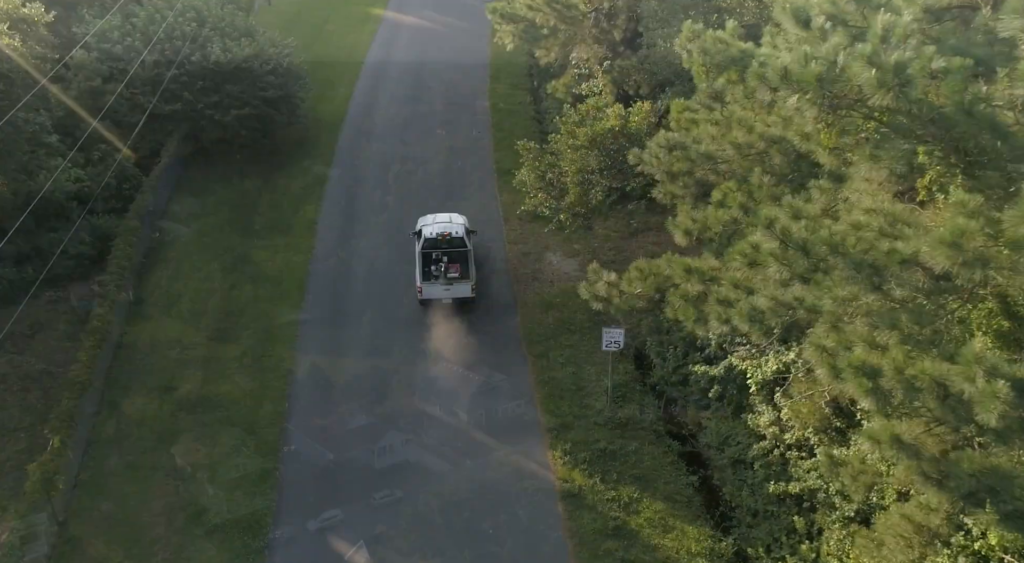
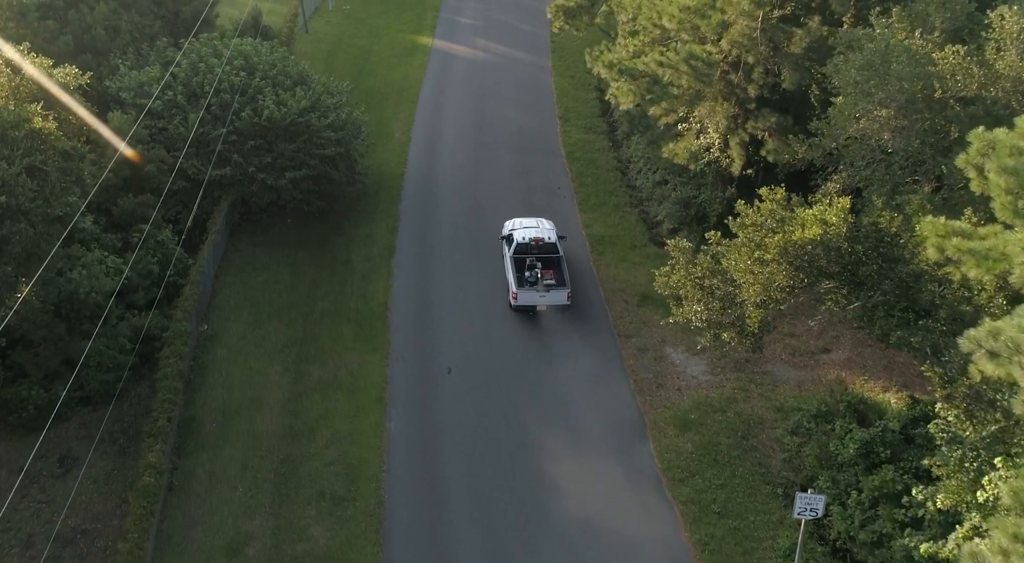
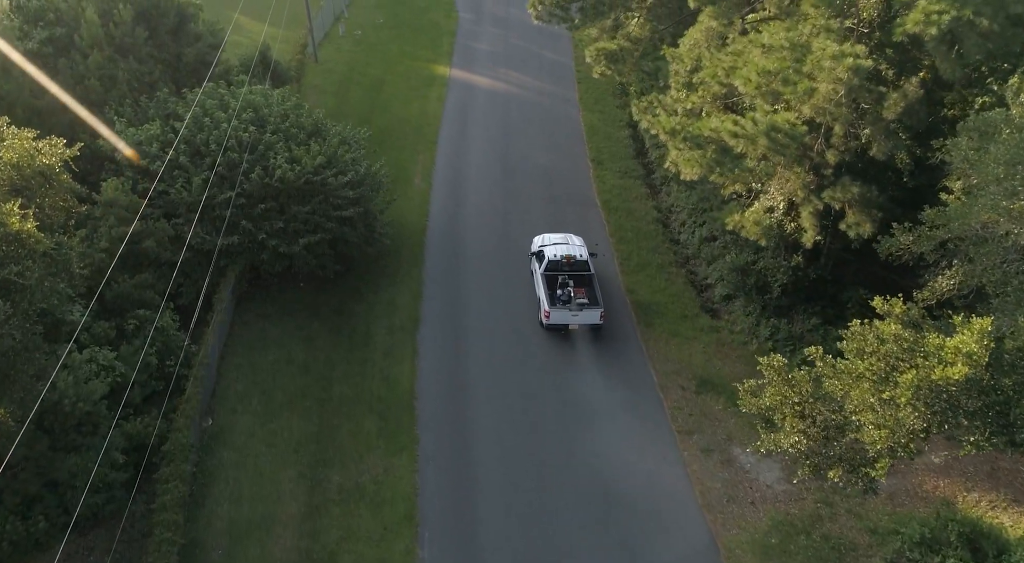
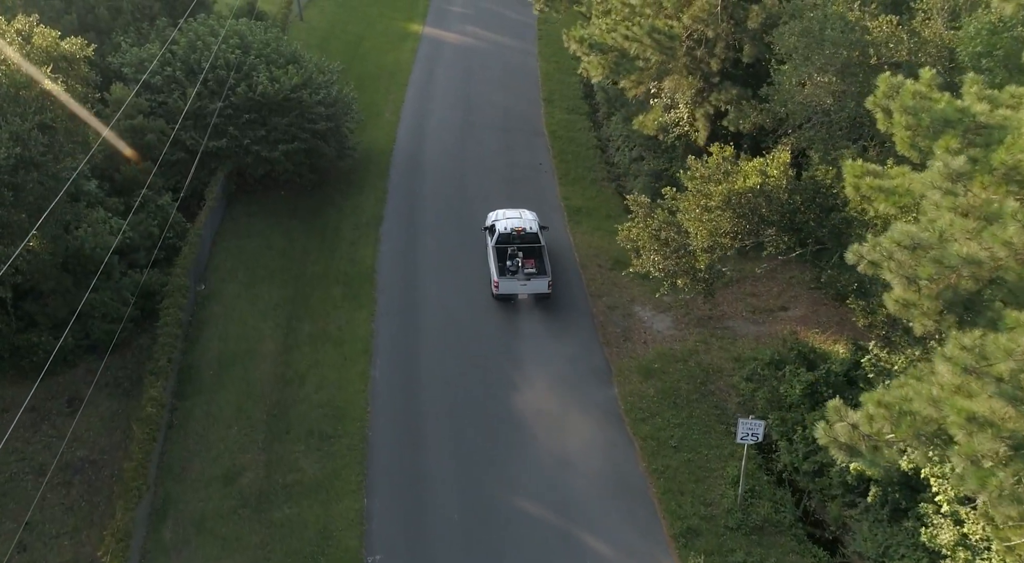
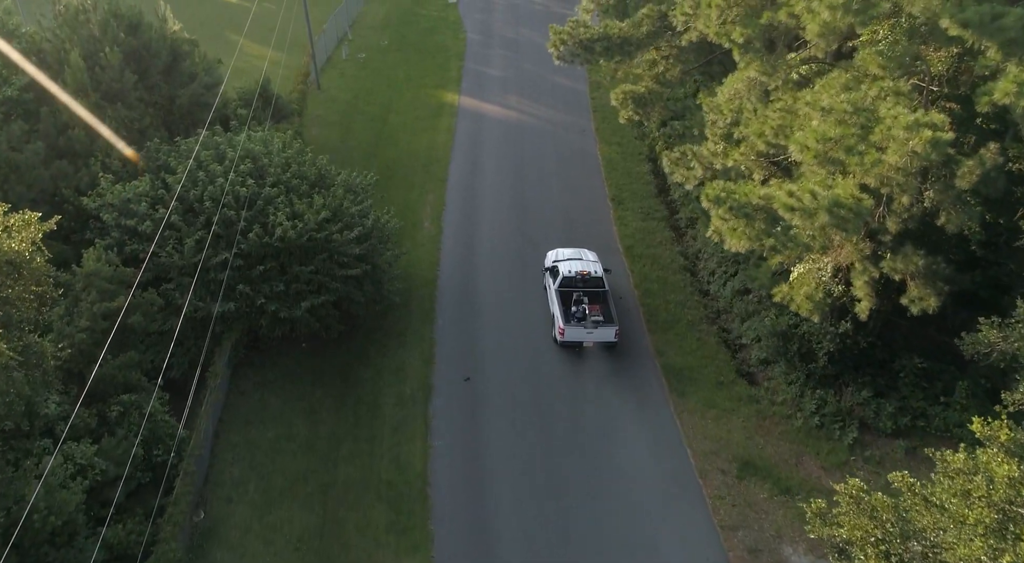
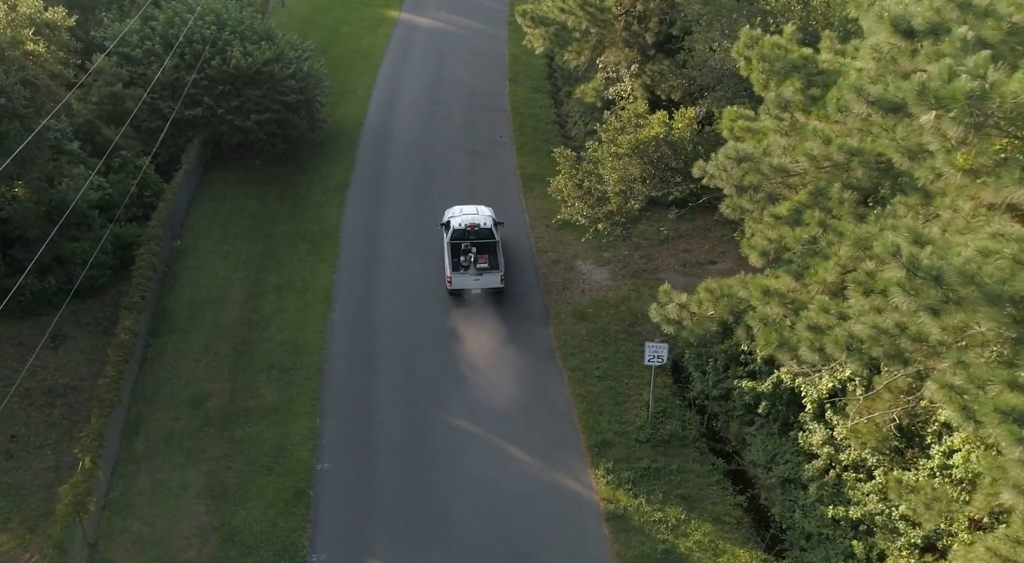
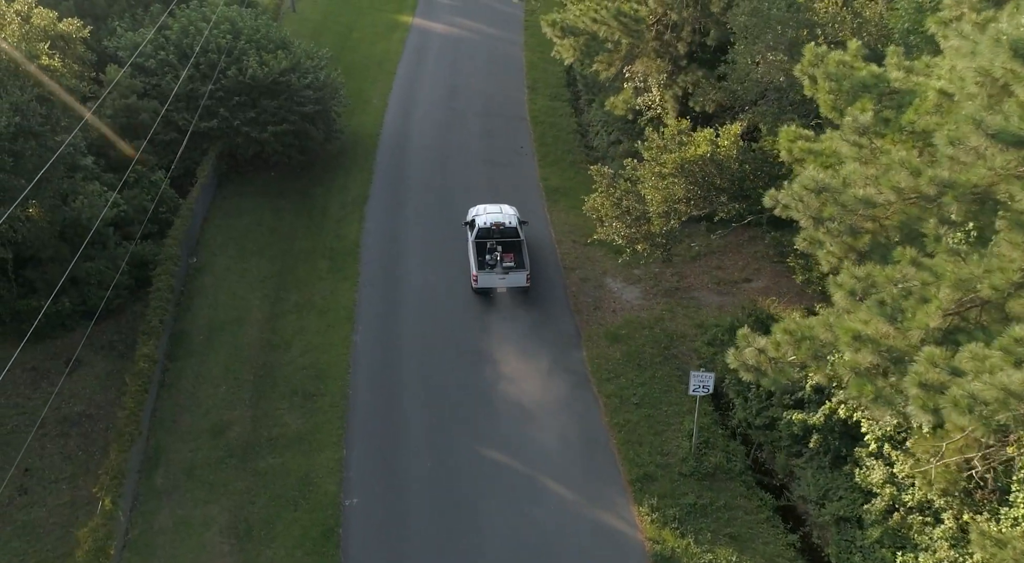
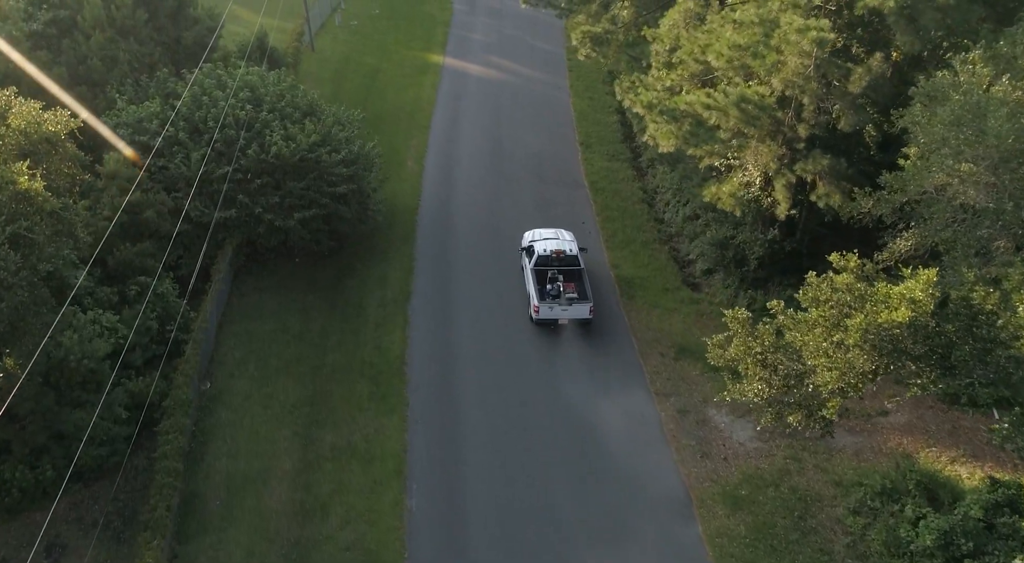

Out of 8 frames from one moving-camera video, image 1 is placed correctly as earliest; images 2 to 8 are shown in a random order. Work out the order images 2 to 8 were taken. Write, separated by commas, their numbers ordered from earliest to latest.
6, 7, 4, 2, 8, 3, 5
